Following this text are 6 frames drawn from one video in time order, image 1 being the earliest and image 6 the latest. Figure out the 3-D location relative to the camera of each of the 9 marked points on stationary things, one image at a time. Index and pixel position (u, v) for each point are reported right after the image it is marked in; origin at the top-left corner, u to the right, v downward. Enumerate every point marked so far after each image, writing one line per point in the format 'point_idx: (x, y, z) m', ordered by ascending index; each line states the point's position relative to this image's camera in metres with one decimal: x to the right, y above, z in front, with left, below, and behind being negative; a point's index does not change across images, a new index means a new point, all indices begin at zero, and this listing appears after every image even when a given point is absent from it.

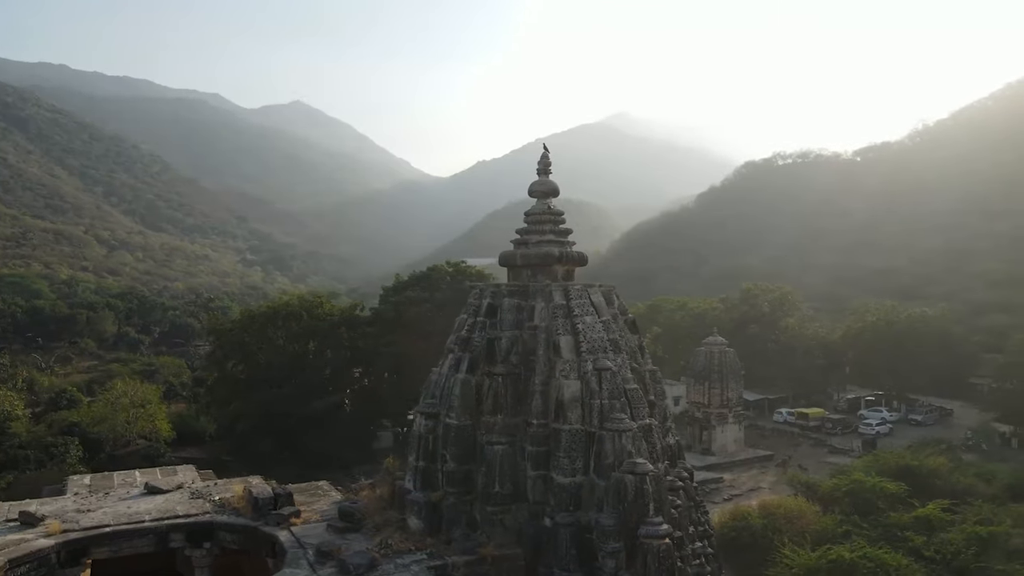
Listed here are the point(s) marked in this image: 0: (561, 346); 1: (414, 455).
0: (+0.4, -0.4, +5.0) m
1: (-0.7, -1.2, +5.2) m
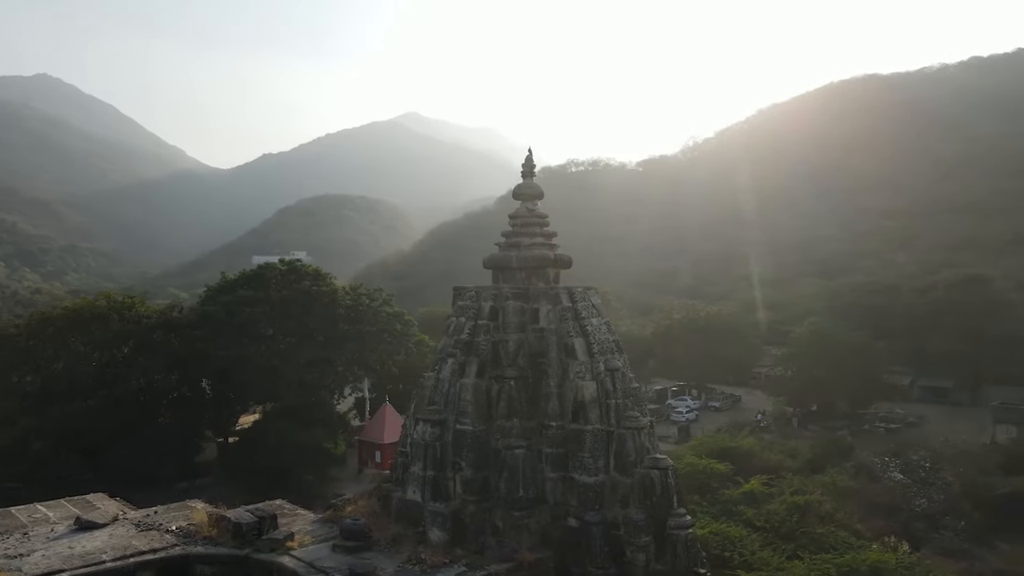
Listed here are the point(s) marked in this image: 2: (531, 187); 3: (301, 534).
0: (+0.5, -0.4, +5.0) m
1: (-0.7, -1.2, +5.0) m
2: (+0.1, +0.8, +5.8) m
3: (-1.4, -1.7, +4.9) m
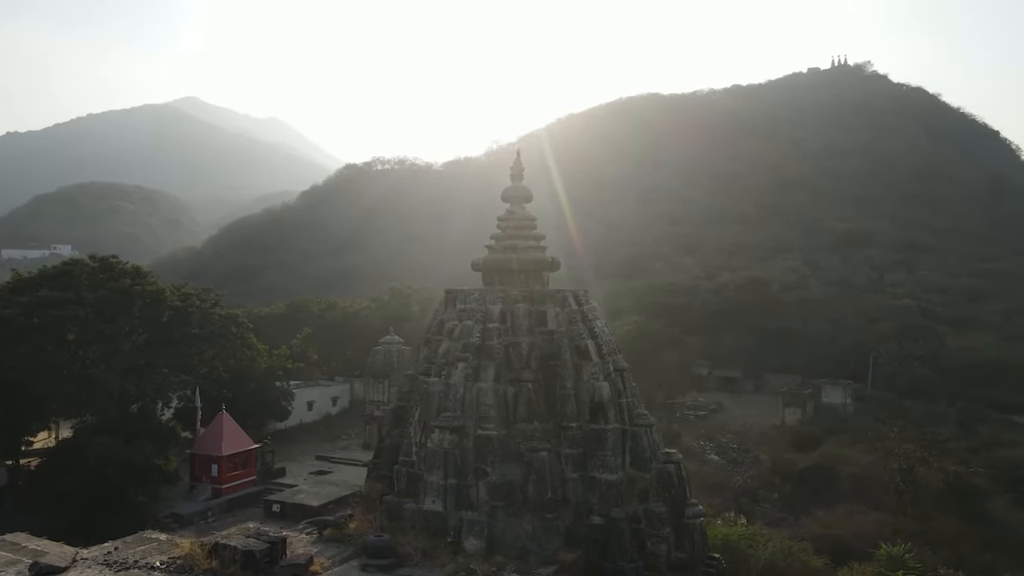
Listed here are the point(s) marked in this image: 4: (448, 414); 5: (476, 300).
0: (+0.6, -0.4, +5.2) m
1: (-0.5, -1.2, +4.8) m
2: (+0.1, +0.8, +5.8) m
3: (-1.2, -1.7, +4.6) m
4: (-0.4, -0.9, +4.9) m
5: (-0.3, -0.1, +5.3) m
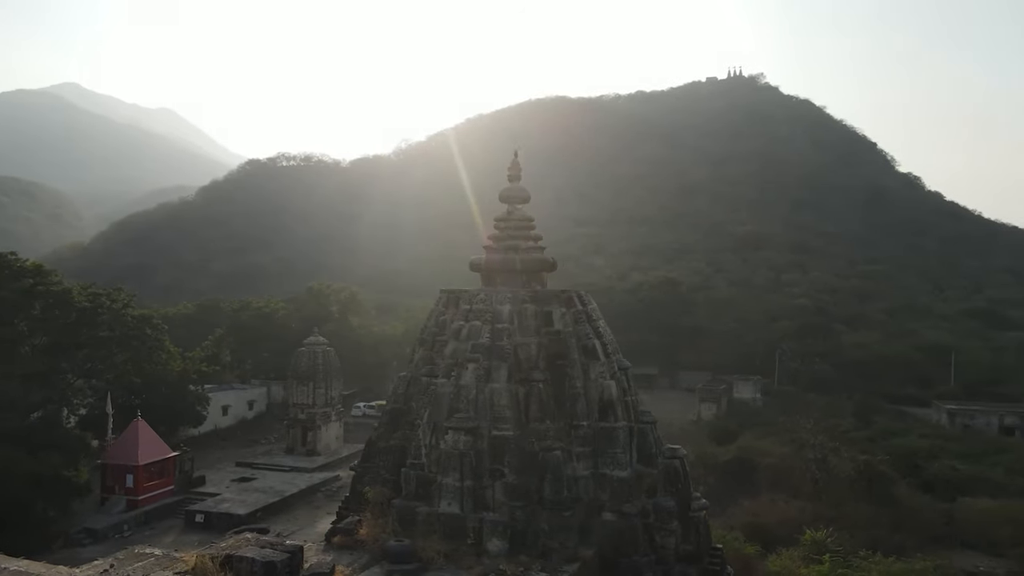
0: (+0.6, -0.5, +5.3) m
1: (-0.4, -1.2, +4.8) m
2: (0.0, +0.8, +5.8) m
3: (-1.1, -1.7, +4.4) m
4: (-0.3, -0.9, +4.9) m
5: (-0.2, -0.1, +5.3) m
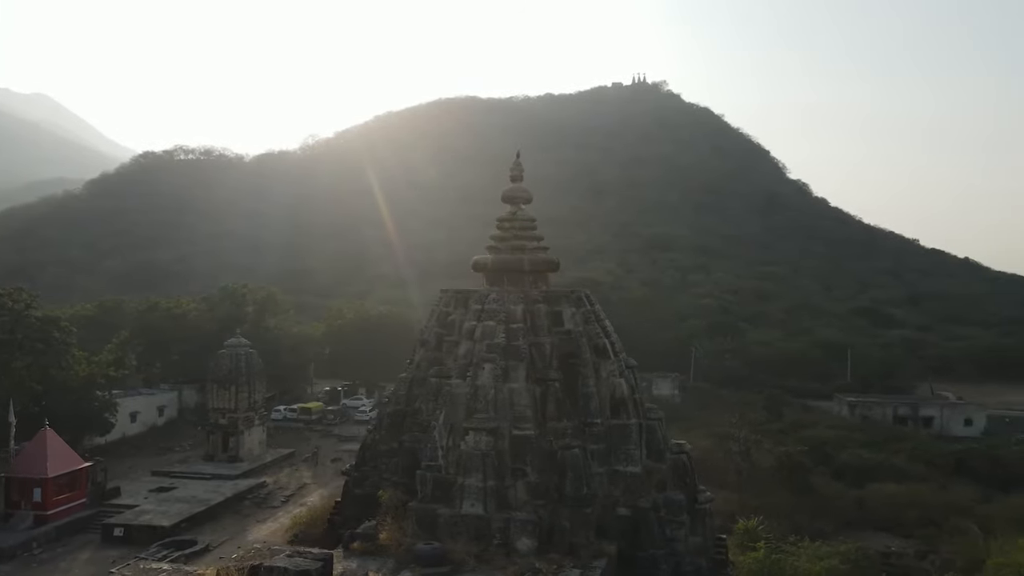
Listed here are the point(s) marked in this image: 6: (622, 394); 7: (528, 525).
0: (+0.7, -0.5, +5.4) m
1: (-0.2, -1.2, +4.8) m
2: (+0.1, +0.8, +5.9) m
3: (-0.9, -1.7, +4.3) m
4: (-0.2, -0.9, +4.9) m
5: (-0.1, -0.1, +5.3) m
6: (+0.8, -0.8, +5.3) m
7: (+0.1, -1.5, +4.7) m
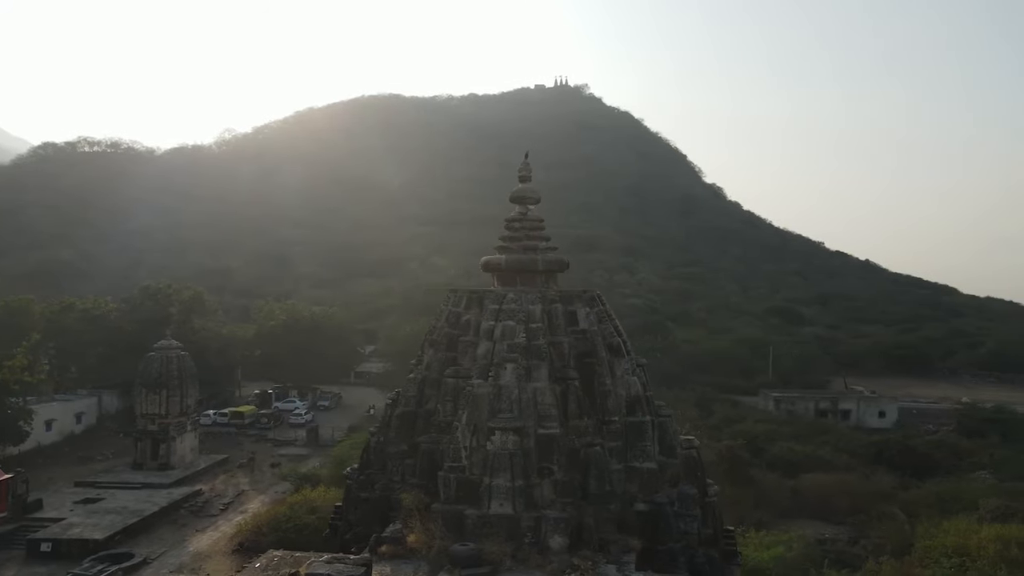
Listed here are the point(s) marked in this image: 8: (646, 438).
0: (+0.8, -0.5, +5.5) m
1: (-0.1, -1.2, +4.8) m
2: (+0.1, +0.8, +5.9) m
3: (-0.6, -1.7, +4.3) m
4: (0.0, -0.9, +4.9) m
5: (0.0, -0.1, +5.3) m
6: (+0.9, -0.8, +5.4) m
7: (+0.2, -1.5, +4.7) m
8: (+1.0, -1.1, +5.3) m
